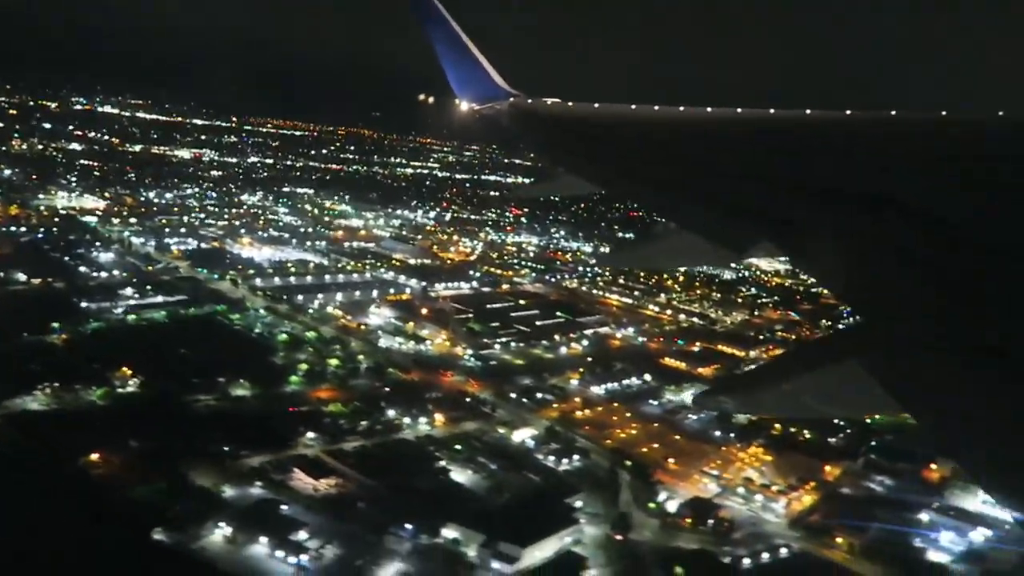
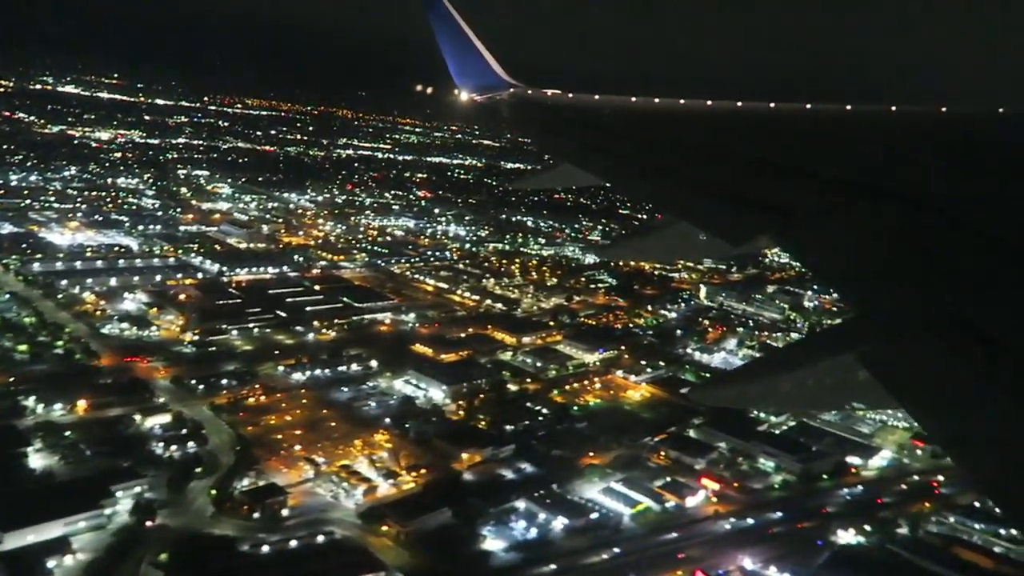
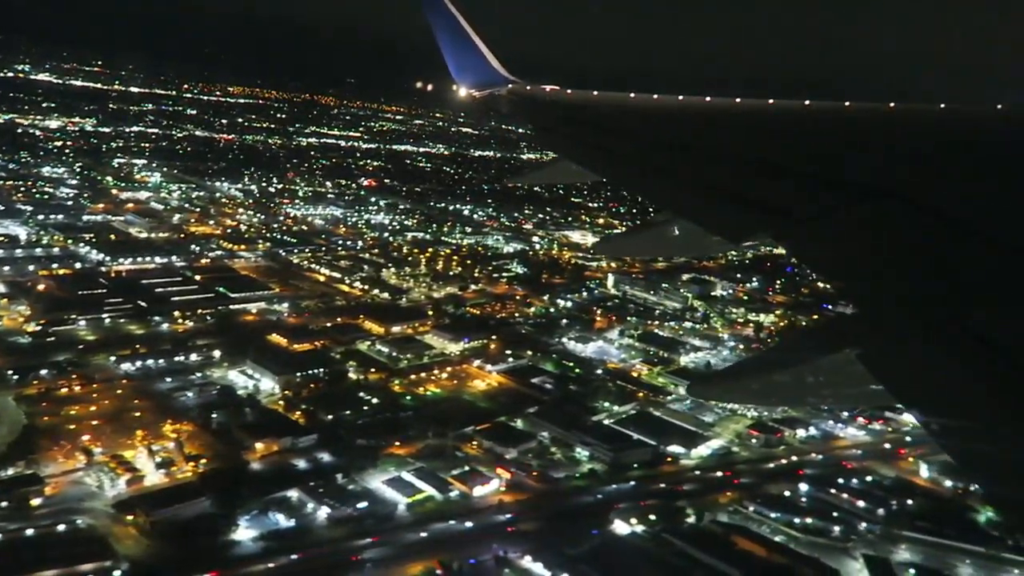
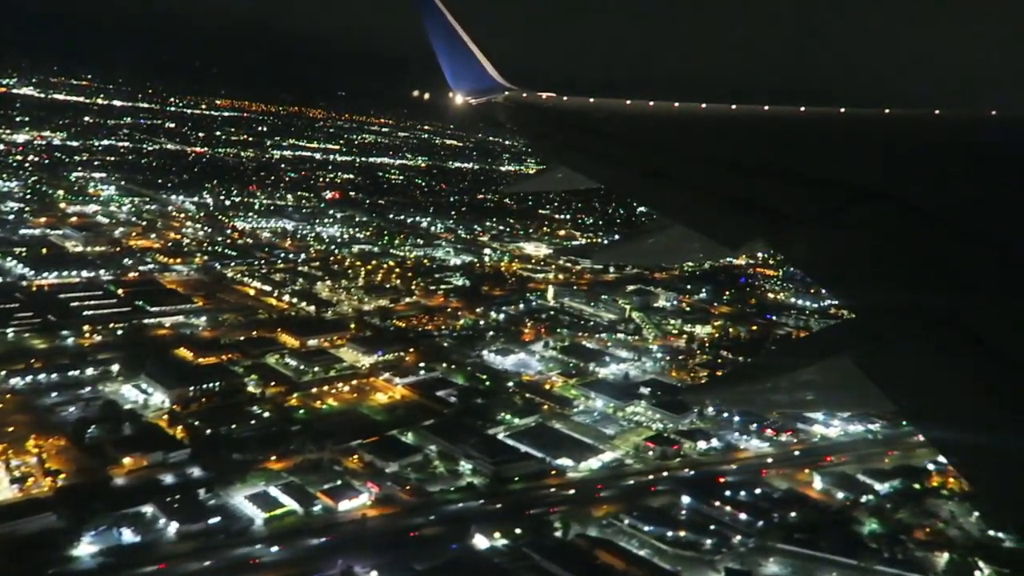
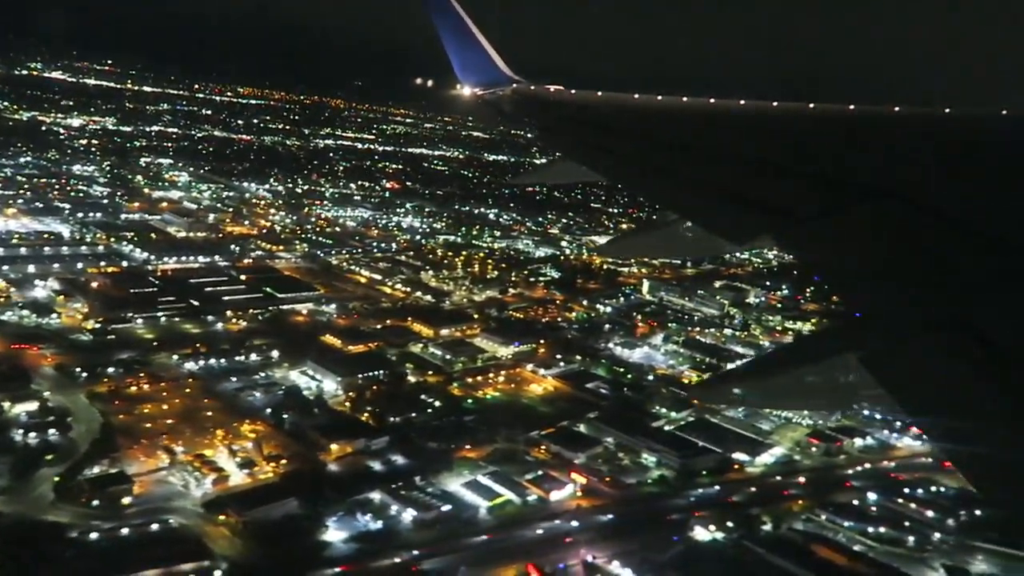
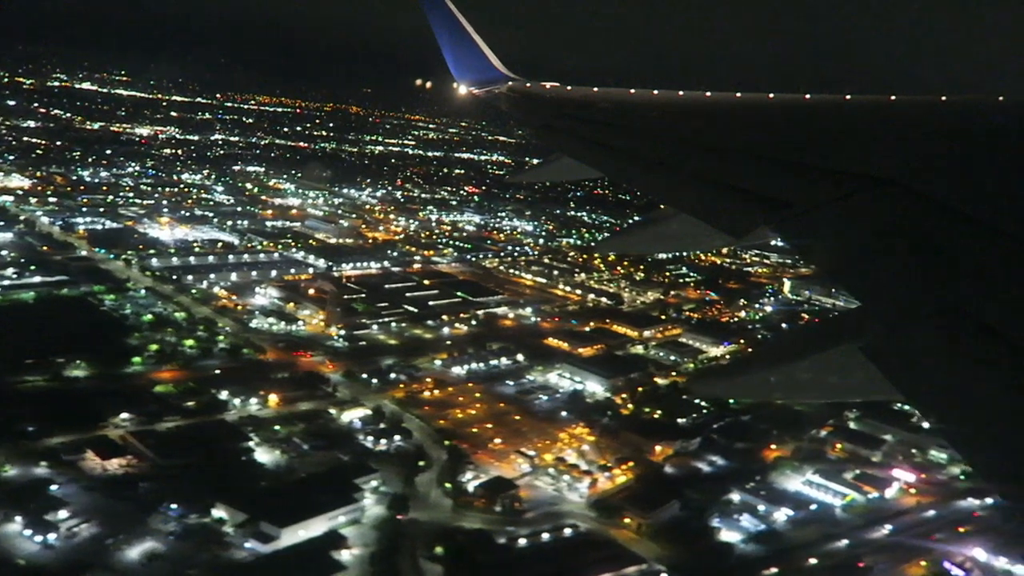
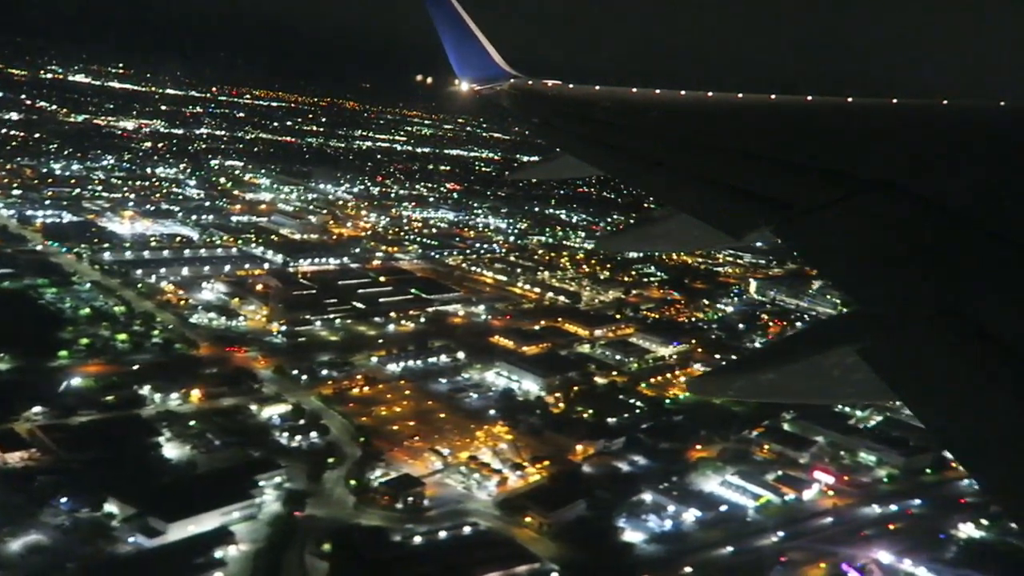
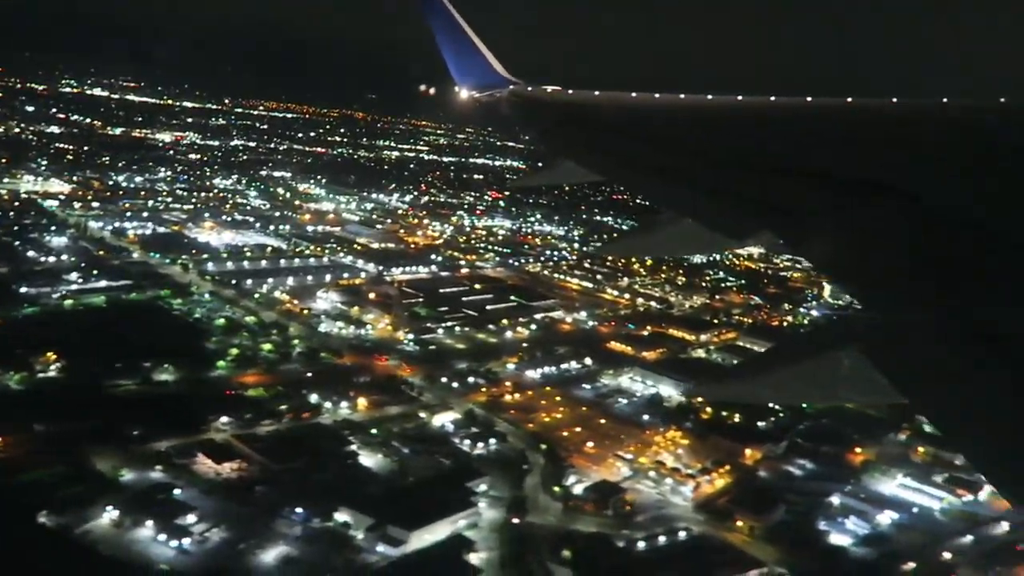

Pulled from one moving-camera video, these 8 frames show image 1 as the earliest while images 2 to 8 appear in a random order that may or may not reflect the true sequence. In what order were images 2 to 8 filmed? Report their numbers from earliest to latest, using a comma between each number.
8, 6, 7, 2, 5, 3, 4
